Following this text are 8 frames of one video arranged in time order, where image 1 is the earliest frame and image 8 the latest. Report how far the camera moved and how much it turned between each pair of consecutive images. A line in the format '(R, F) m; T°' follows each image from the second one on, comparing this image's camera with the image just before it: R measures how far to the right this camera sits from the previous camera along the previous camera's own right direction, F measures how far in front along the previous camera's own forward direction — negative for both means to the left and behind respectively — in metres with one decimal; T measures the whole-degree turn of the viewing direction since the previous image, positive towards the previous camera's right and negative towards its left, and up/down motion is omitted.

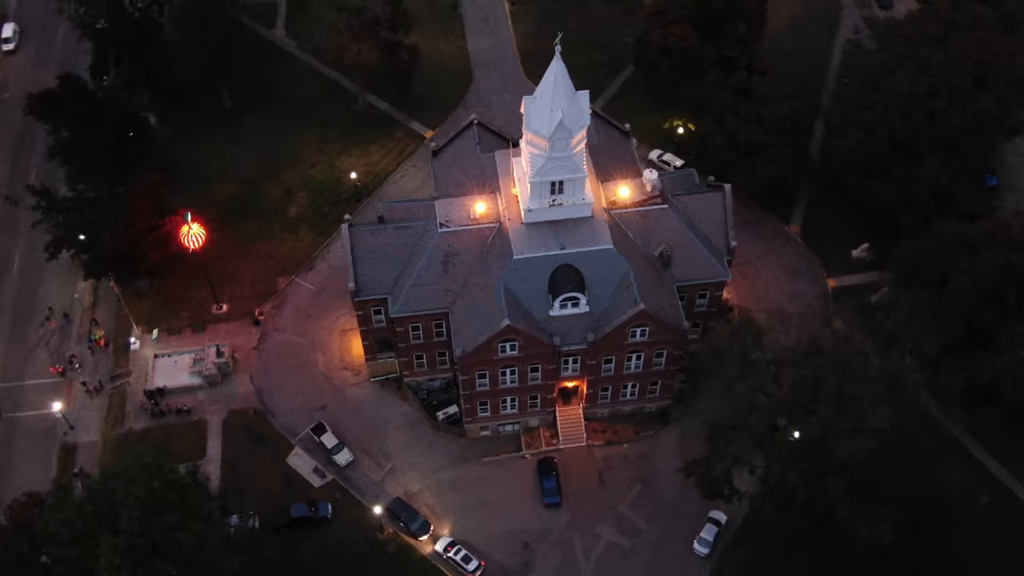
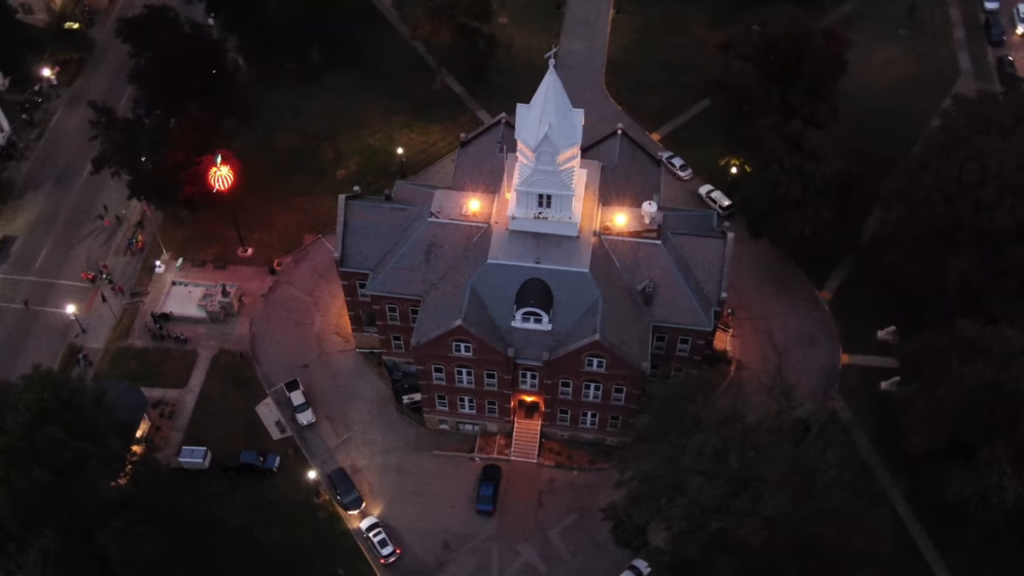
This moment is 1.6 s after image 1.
(+11.6, +1.4) m; -10°
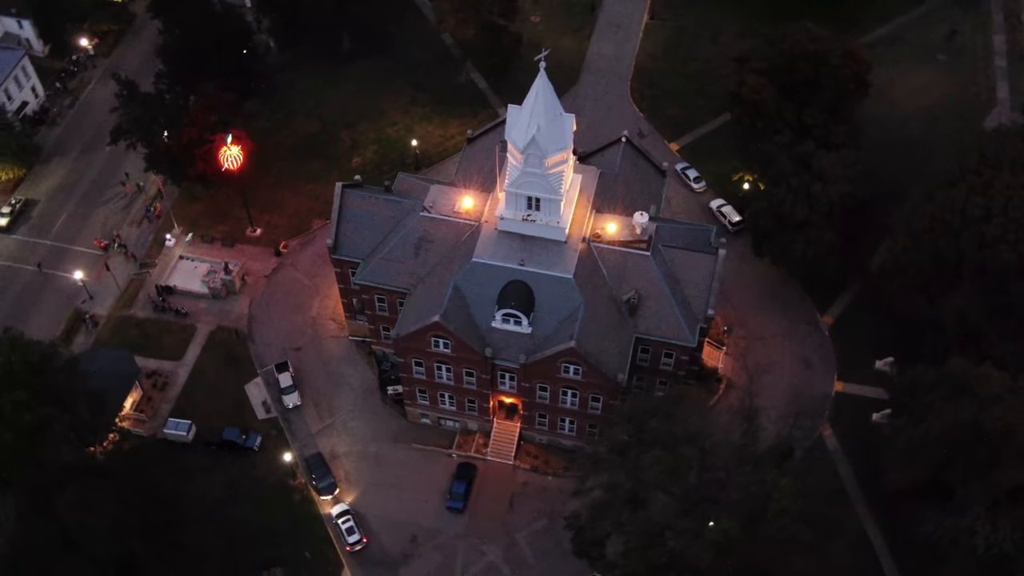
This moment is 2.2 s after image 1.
(+4.5, +0.3) m; -3°
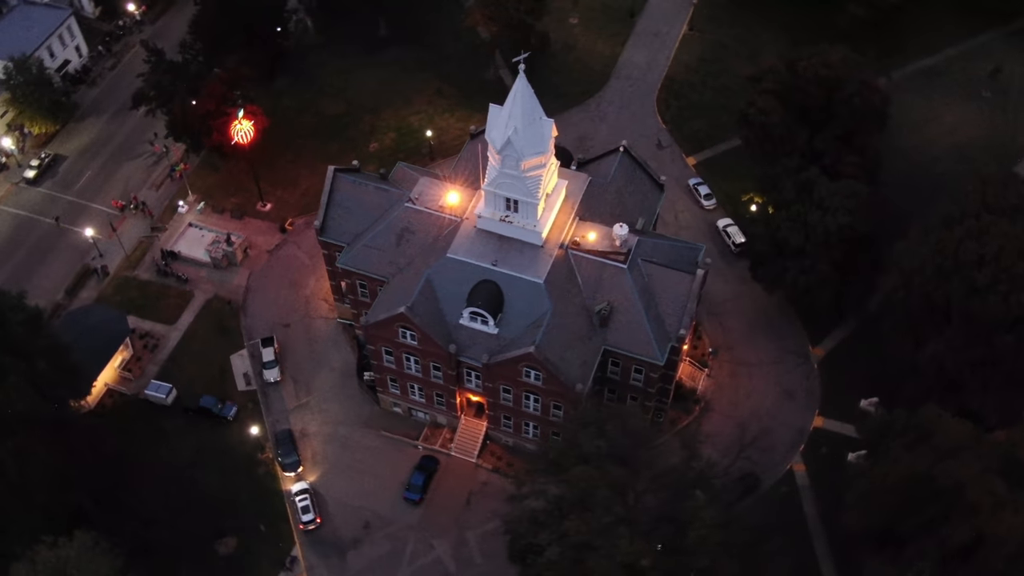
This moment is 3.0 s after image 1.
(+6.3, +0.4) m; -4°
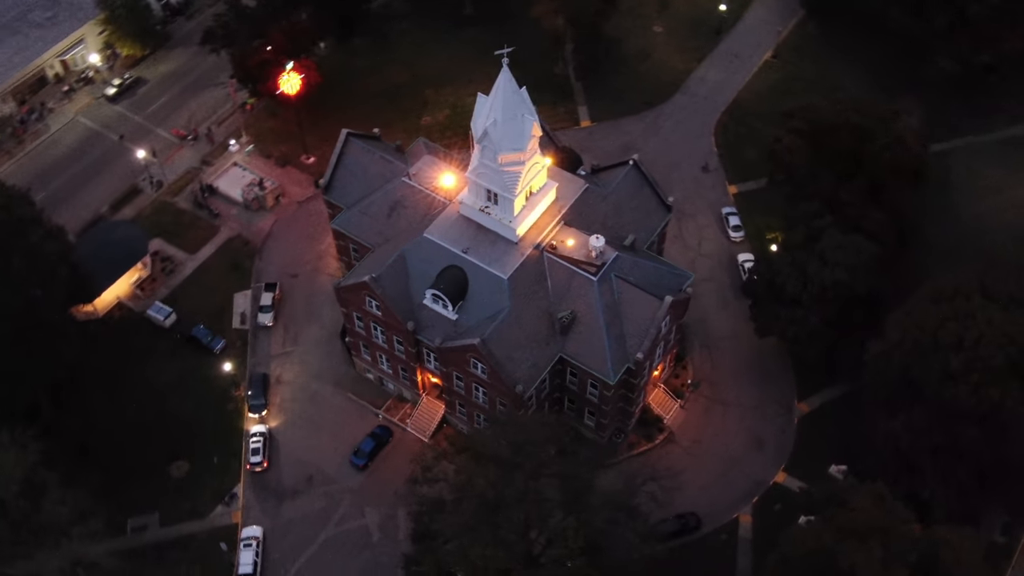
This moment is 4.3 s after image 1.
(+10.5, +0.7) m; -8°
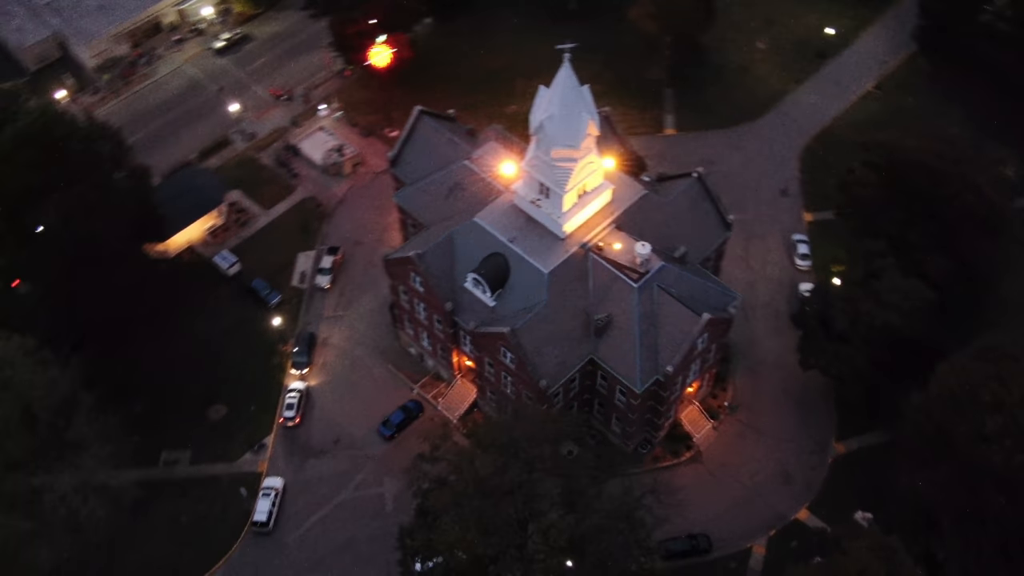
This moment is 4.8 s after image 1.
(+4.1, 0.0) m; -6°
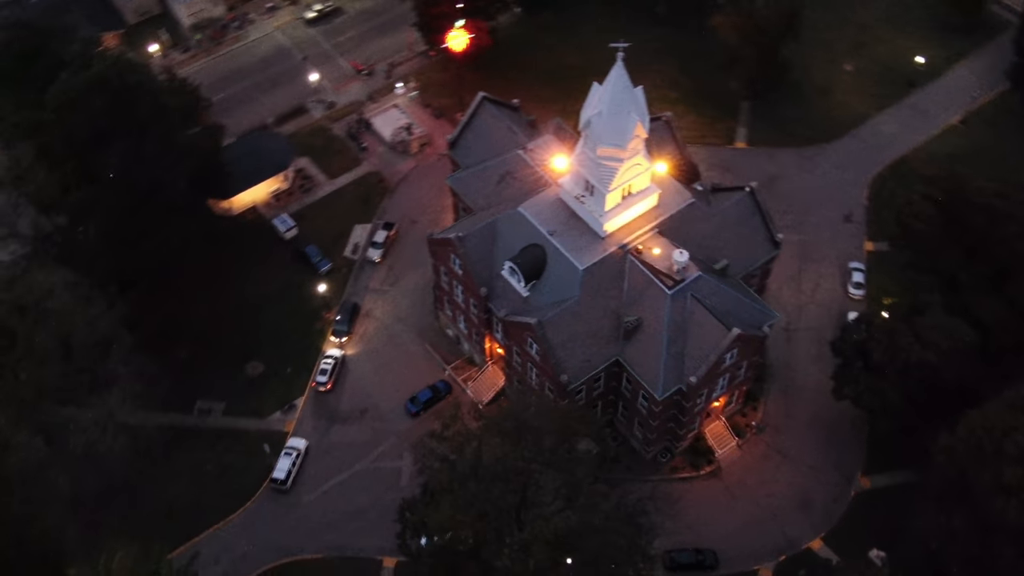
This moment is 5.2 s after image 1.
(+3.4, -0.2) m; -5°
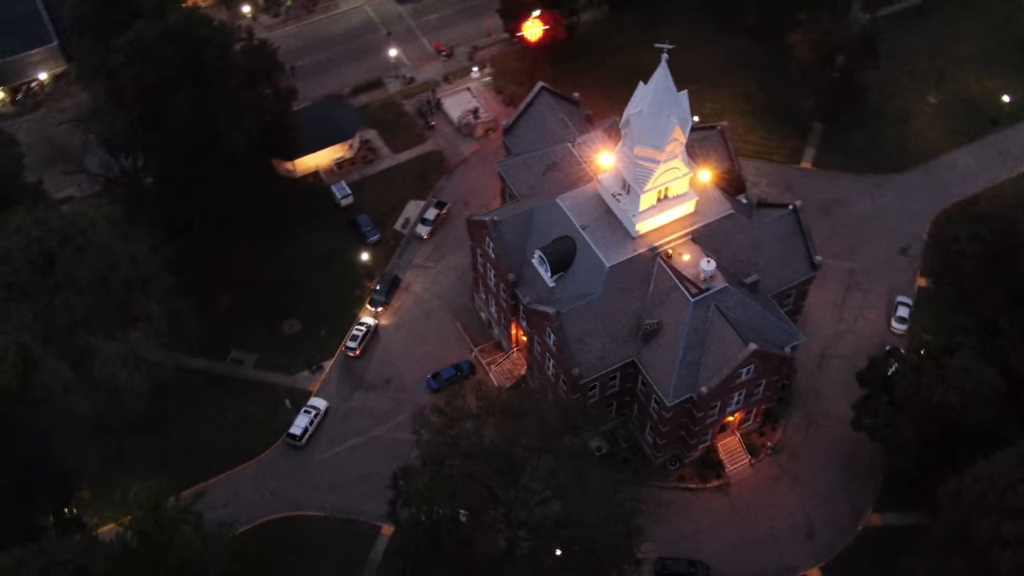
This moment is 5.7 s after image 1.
(+4.2, -0.3) m; -5°
